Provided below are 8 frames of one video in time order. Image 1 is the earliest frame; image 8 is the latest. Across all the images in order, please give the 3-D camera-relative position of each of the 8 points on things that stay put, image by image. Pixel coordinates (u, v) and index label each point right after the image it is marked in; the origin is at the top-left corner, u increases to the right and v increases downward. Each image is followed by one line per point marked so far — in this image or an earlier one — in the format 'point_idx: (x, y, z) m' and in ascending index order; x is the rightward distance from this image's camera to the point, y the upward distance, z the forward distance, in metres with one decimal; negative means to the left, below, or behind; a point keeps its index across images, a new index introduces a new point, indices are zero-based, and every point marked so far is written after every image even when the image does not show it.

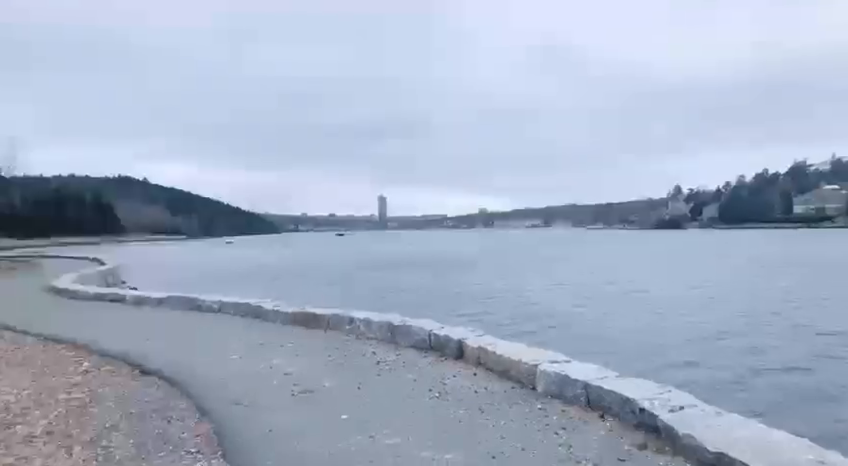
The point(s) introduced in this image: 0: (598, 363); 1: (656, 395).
0: (+3.9, -2.9, +13.8) m
1: (+1.6, -1.1, +4.2) m
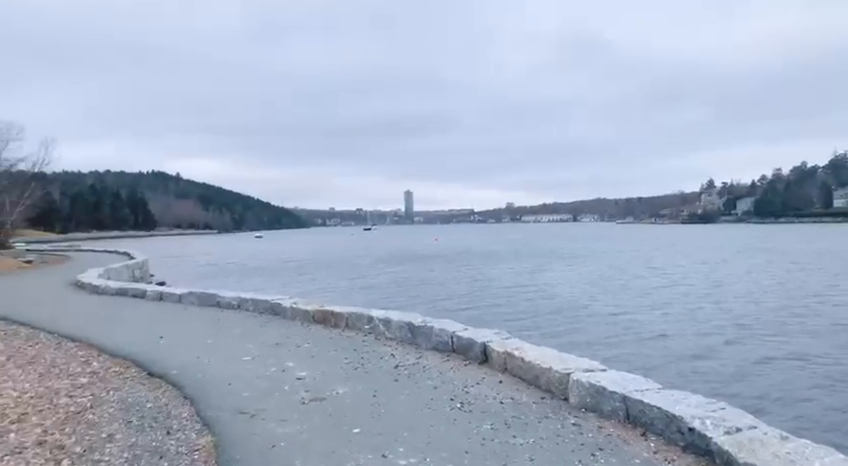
0: (+4.4, -2.8, +13.3) m
1: (+1.7, -1.1, +3.7) m
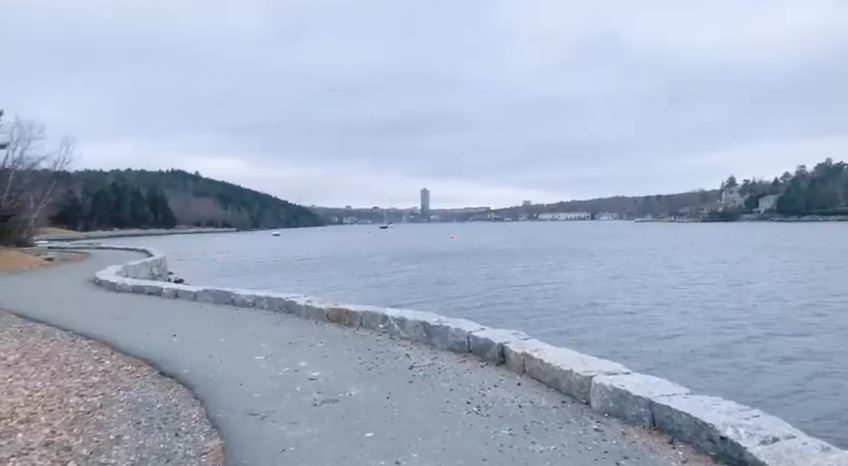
0: (+4.8, -2.8, +13.0) m
1: (+1.8, -1.1, +3.4) m
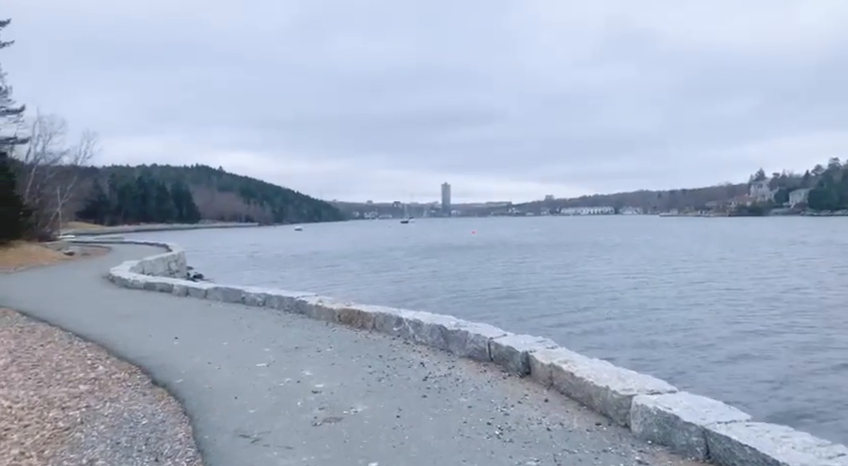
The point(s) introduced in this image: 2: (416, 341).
0: (+5.1, -2.7, +12.3) m
1: (+1.8, -1.0, +2.8) m
2: (-0.1, -1.2, +6.8) m
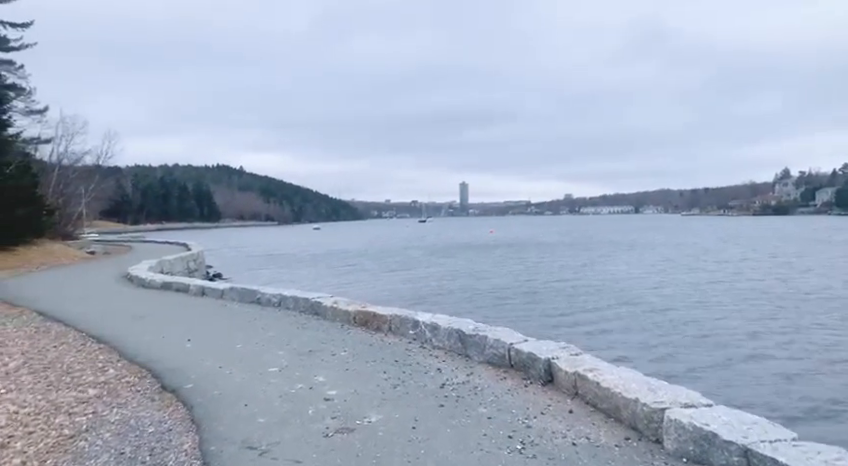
0: (+5.5, -2.7, +11.9) m
1: (+1.9, -1.1, +2.6) m
2: (+0.1, -1.2, +6.6) m
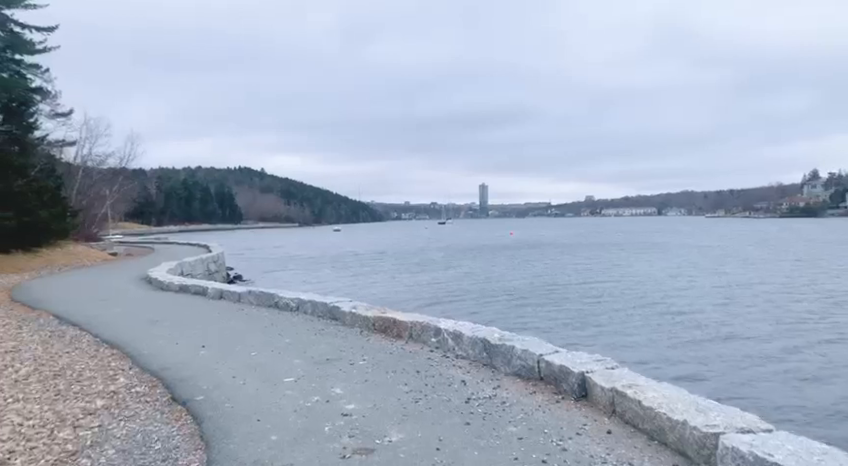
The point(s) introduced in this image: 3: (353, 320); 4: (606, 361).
0: (+5.9, -2.7, +11.4) m
1: (+2.0, -1.1, +2.2) m
2: (+0.3, -1.2, +6.3) m
3: (-1.0, -1.2, +8.3) m
4: (+1.5, -1.1, +5.0) m
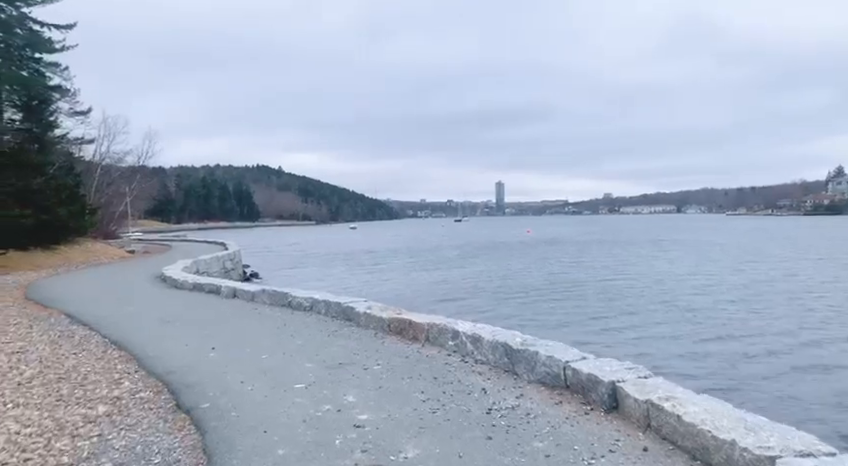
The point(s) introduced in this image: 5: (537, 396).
0: (+6.2, -2.7, +10.9) m
1: (+2.1, -1.1, +1.8) m
2: (+0.5, -1.2, +5.9) m
3: (-0.7, -1.2, +8.0) m
4: (+1.6, -1.0, +4.6) m
5: (+0.9, -1.3, +4.7) m
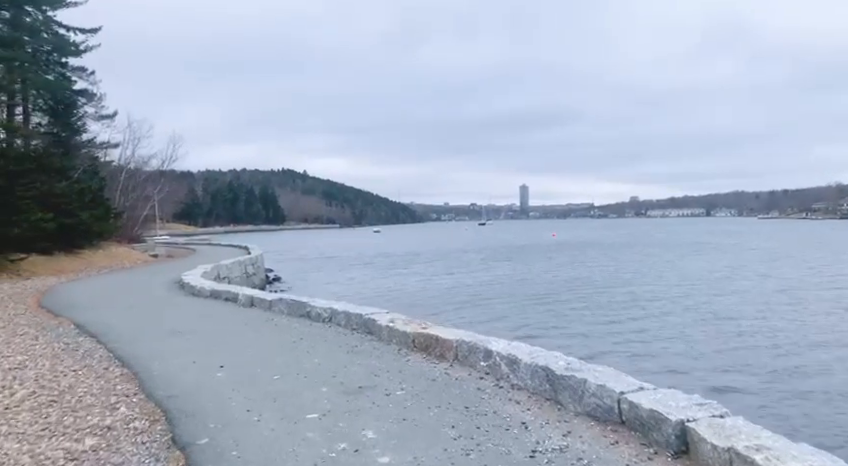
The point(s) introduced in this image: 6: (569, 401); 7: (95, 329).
0: (+6.6, -2.8, +10.0) m
1: (+2.2, -1.1, +1.1) m
2: (+0.8, -1.3, +5.3) m
3: (-0.4, -1.2, +7.4) m
4: (+1.8, -1.1, +3.9) m
5: (+1.1, -1.3, +4.1) m
6: (+1.1, -1.3, +4.6) m
7: (-4.9, -1.4, +9.1) m
